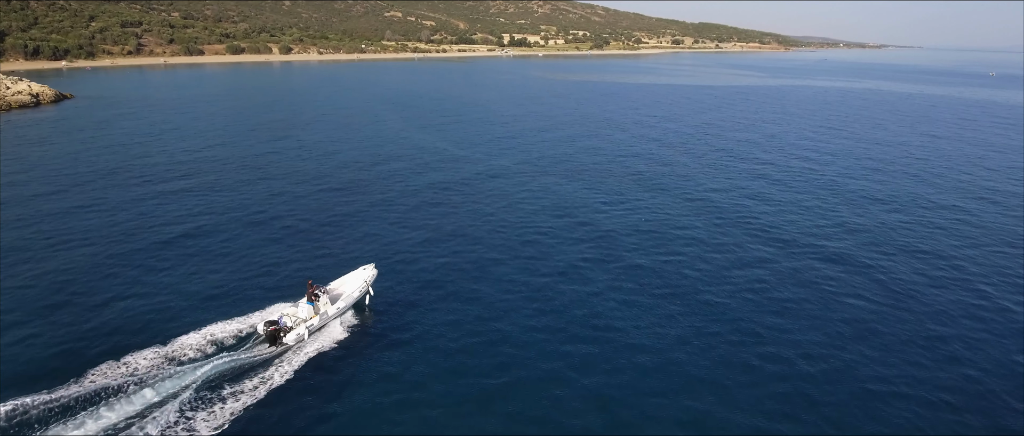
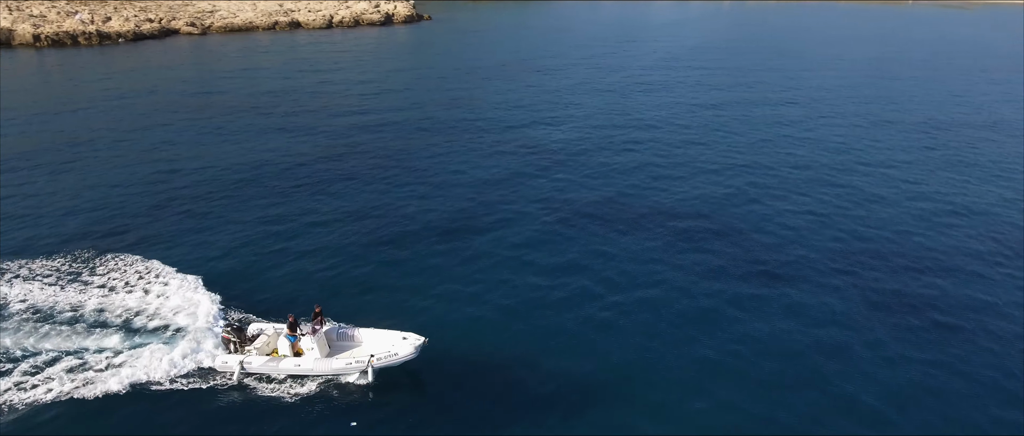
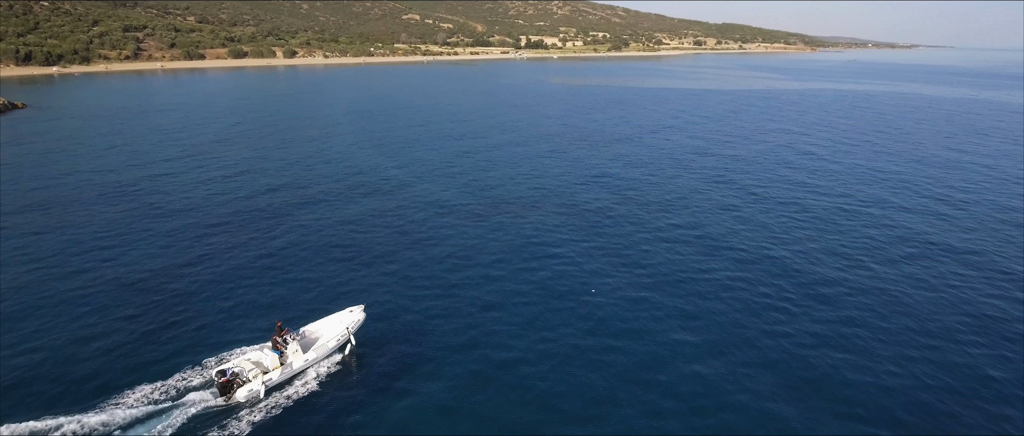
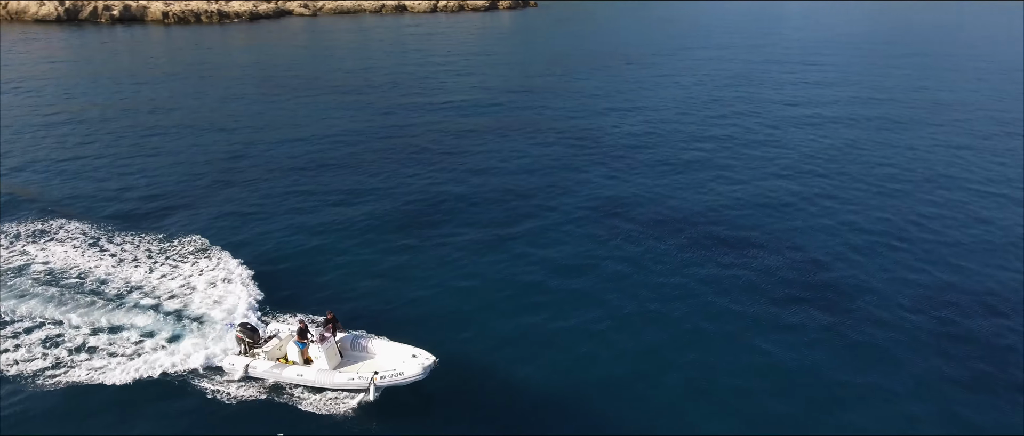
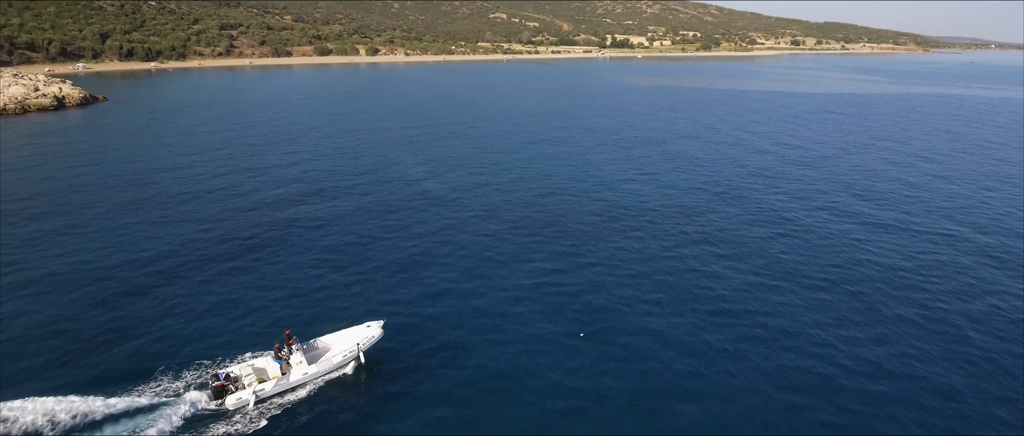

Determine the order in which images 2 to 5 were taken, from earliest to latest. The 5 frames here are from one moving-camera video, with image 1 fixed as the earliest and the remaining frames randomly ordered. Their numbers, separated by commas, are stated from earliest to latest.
3, 5, 2, 4
